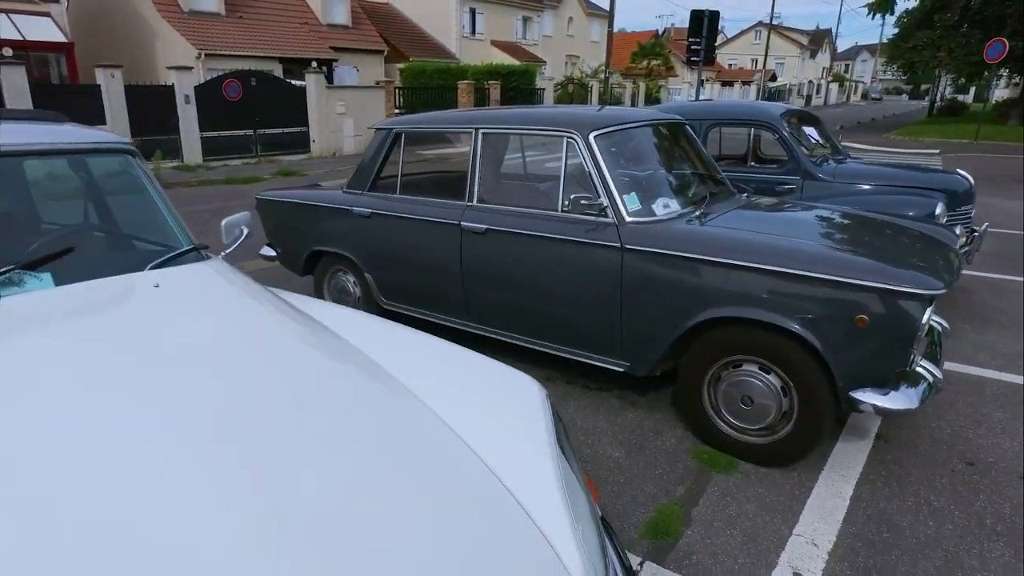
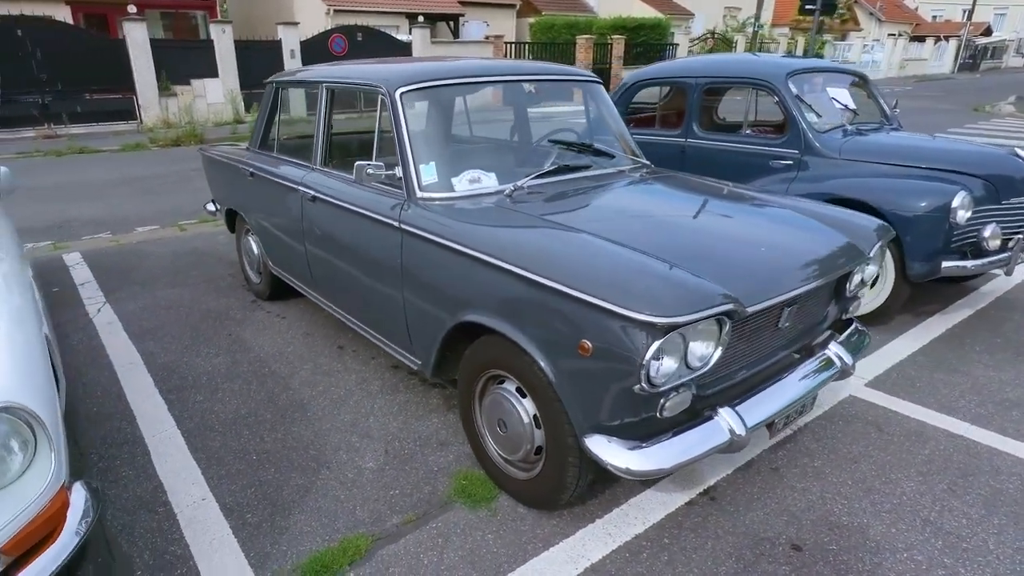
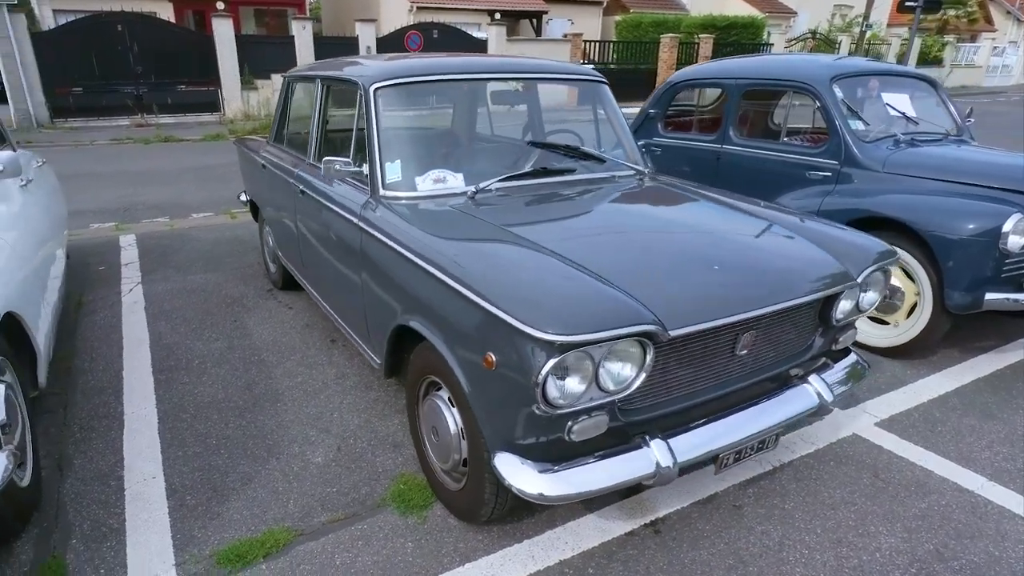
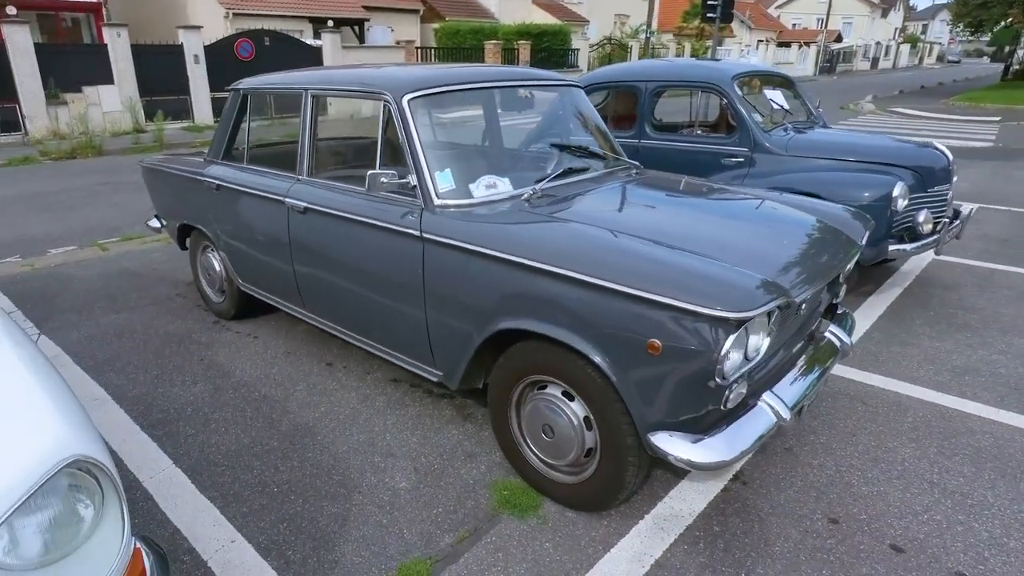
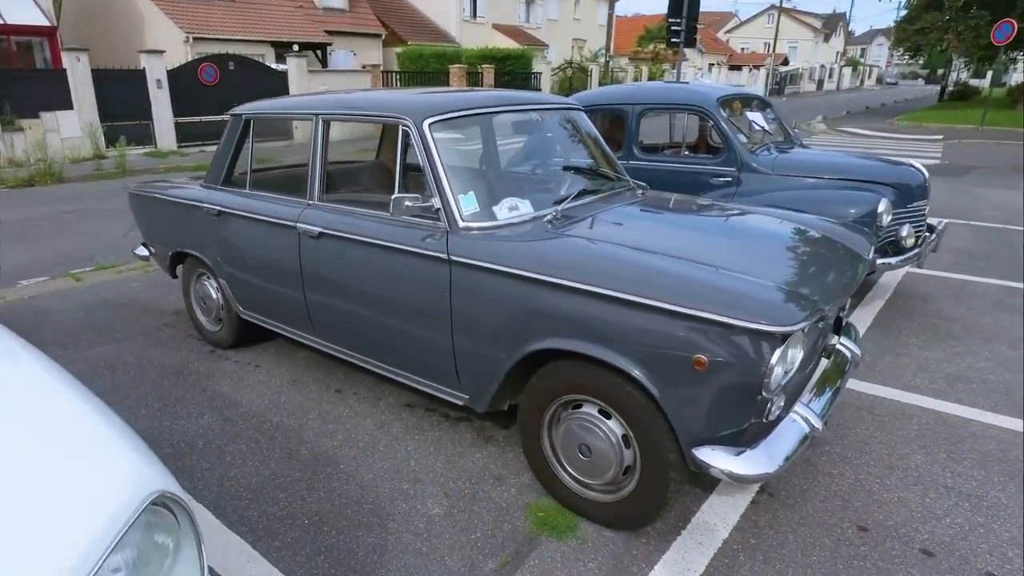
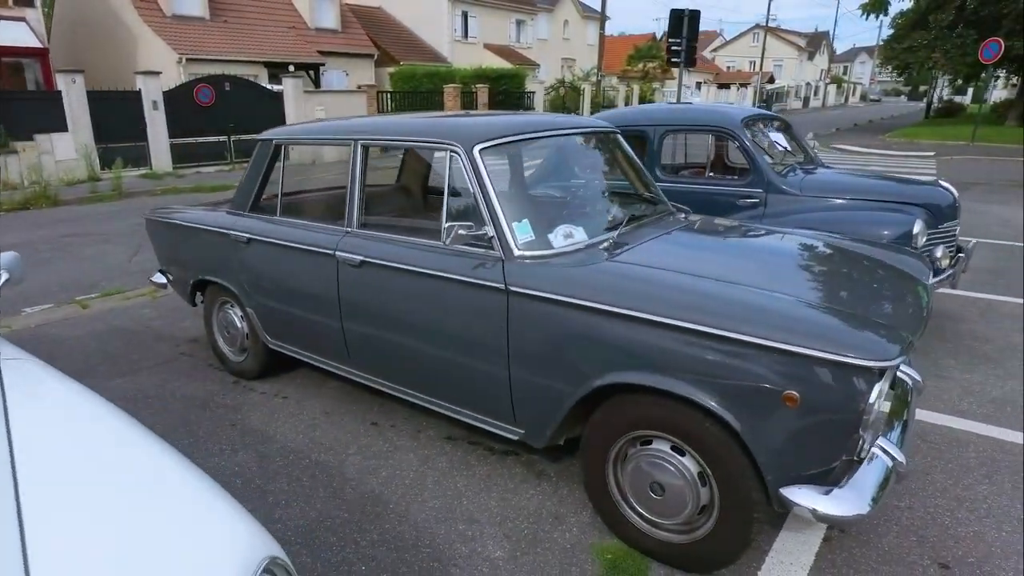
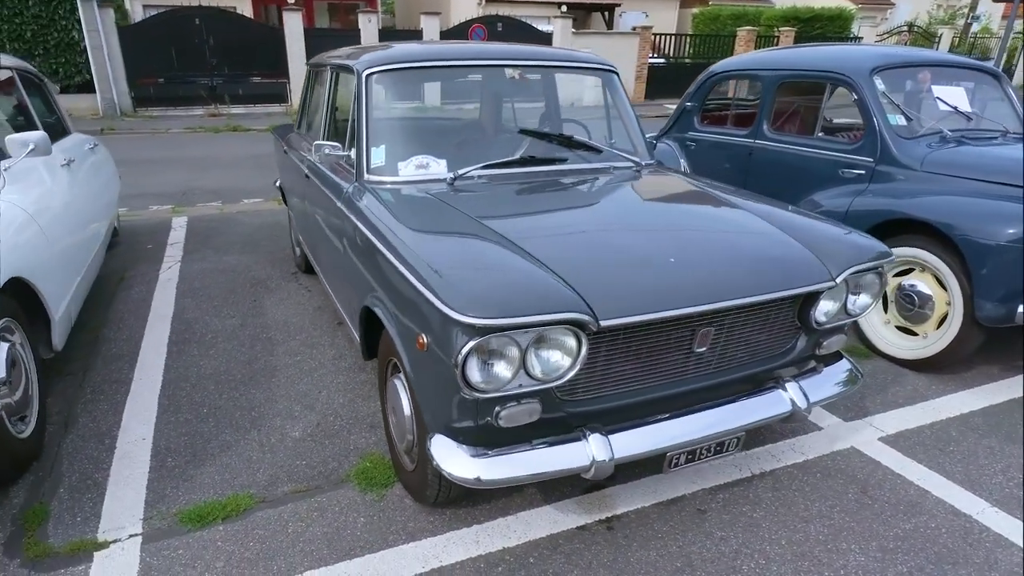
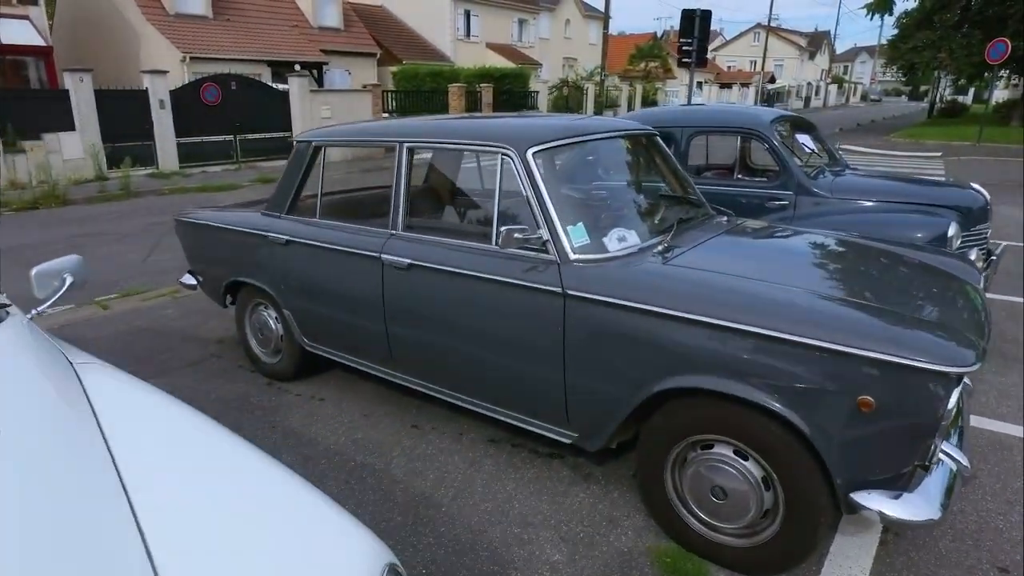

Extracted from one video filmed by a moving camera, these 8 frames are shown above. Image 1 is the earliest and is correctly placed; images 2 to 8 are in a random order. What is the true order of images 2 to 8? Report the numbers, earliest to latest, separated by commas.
8, 6, 5, 4, 2, 3, 7
